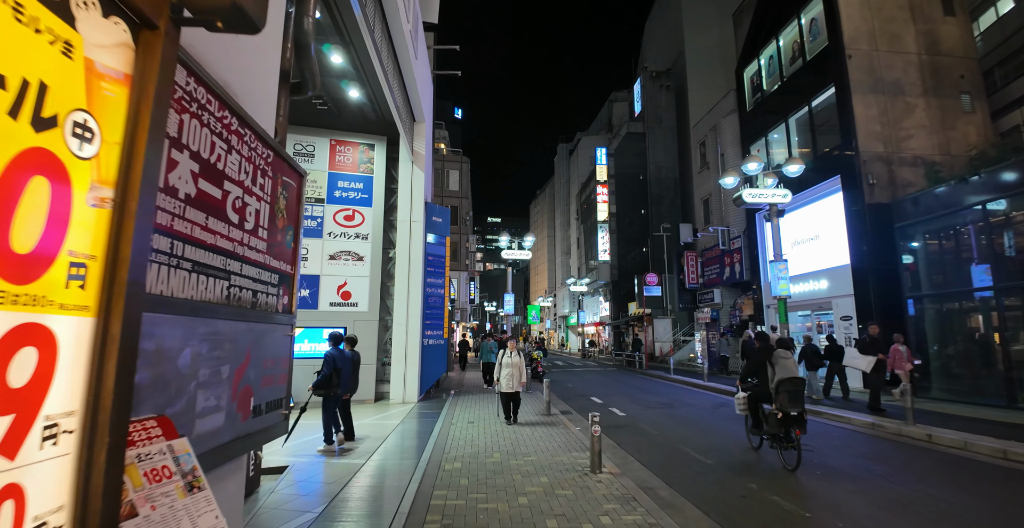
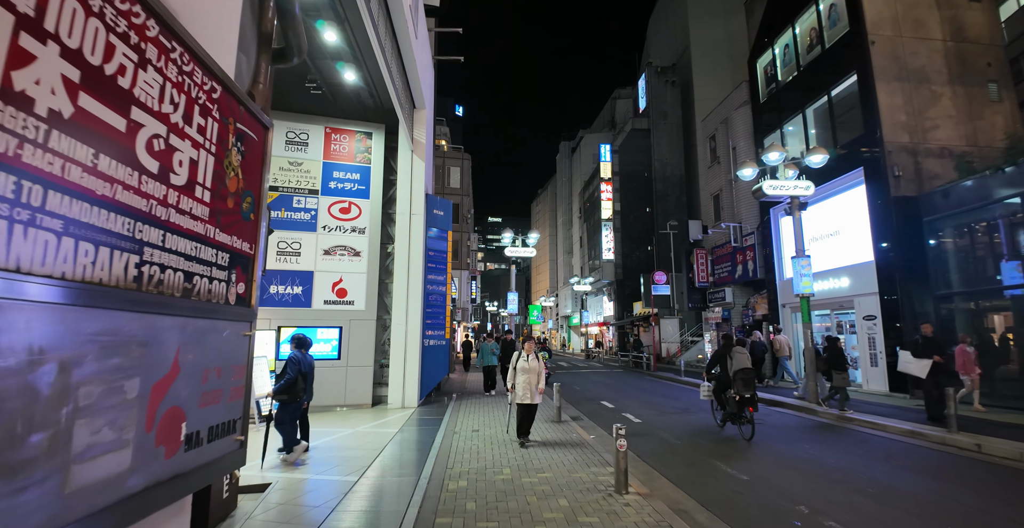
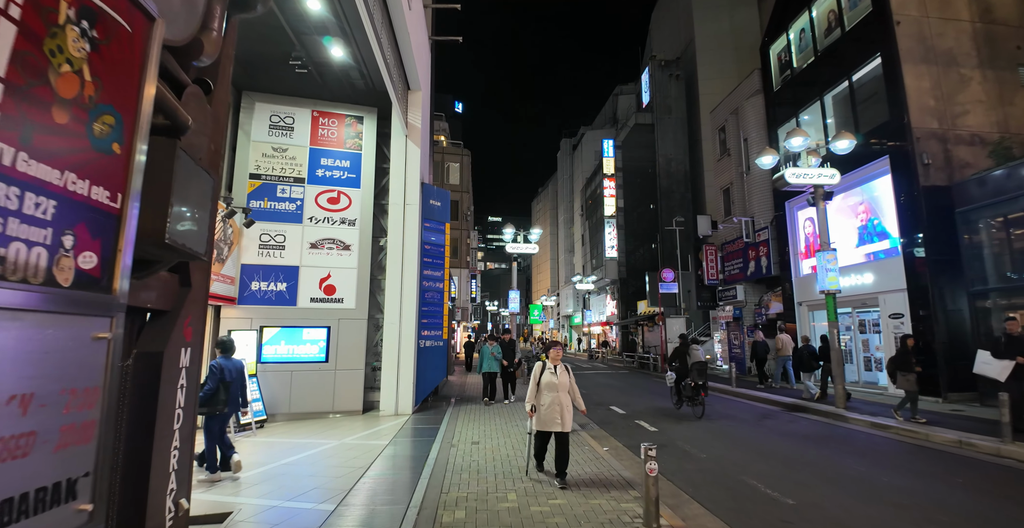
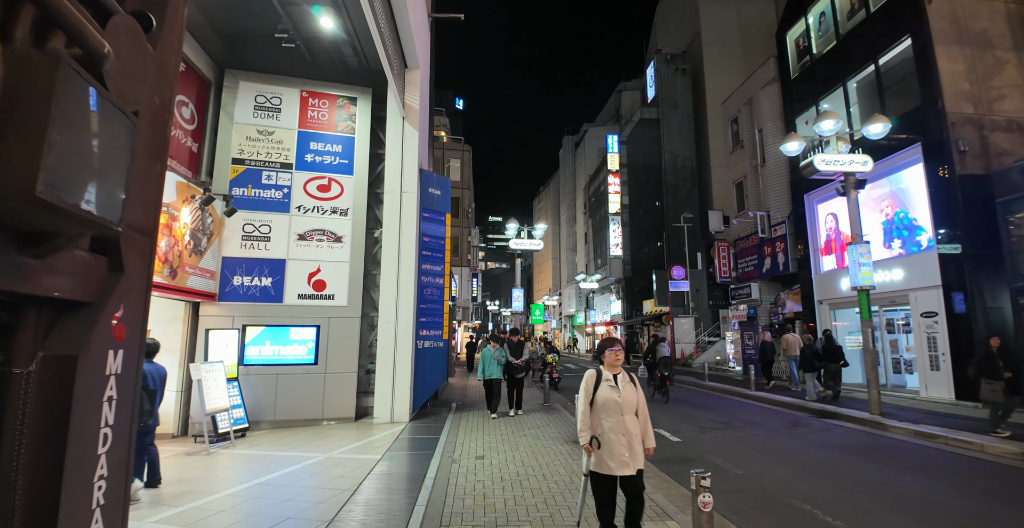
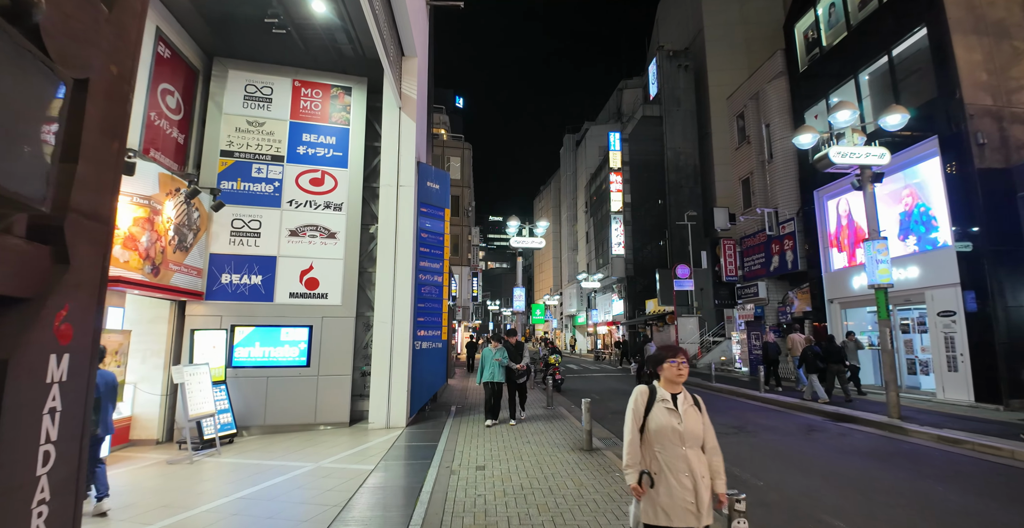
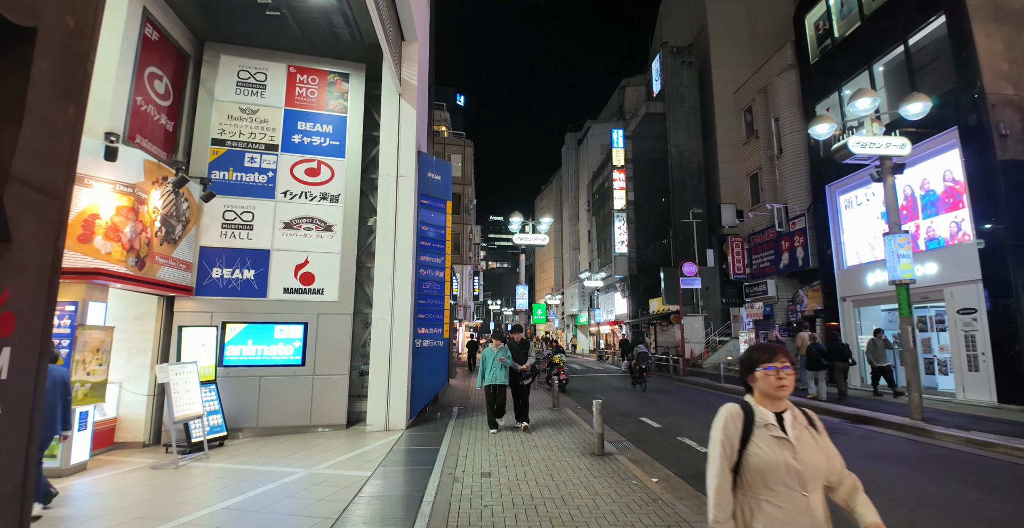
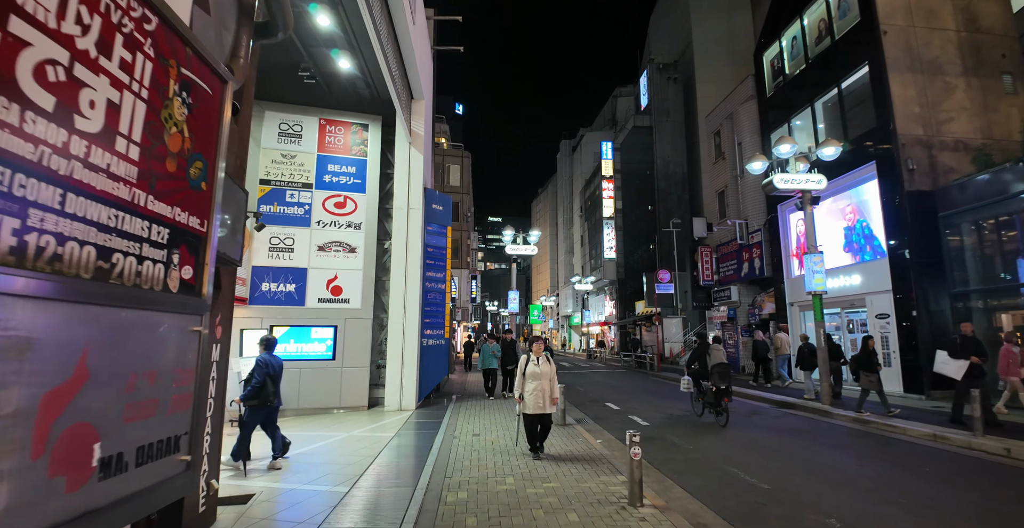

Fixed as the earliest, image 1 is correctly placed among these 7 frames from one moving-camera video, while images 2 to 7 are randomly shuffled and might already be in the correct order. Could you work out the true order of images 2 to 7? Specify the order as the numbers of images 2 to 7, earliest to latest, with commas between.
2, 7, 3, 4, 5, 6
